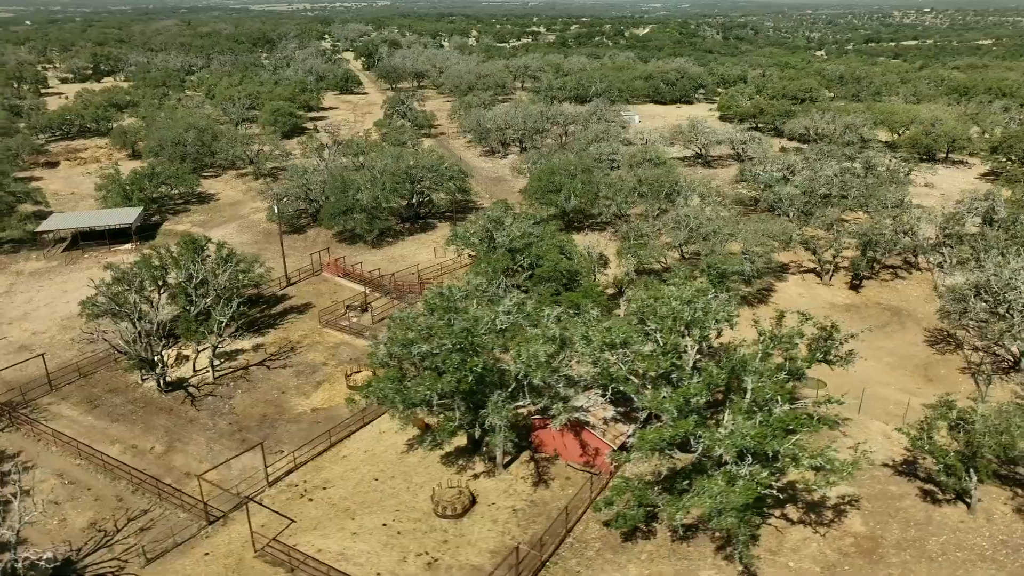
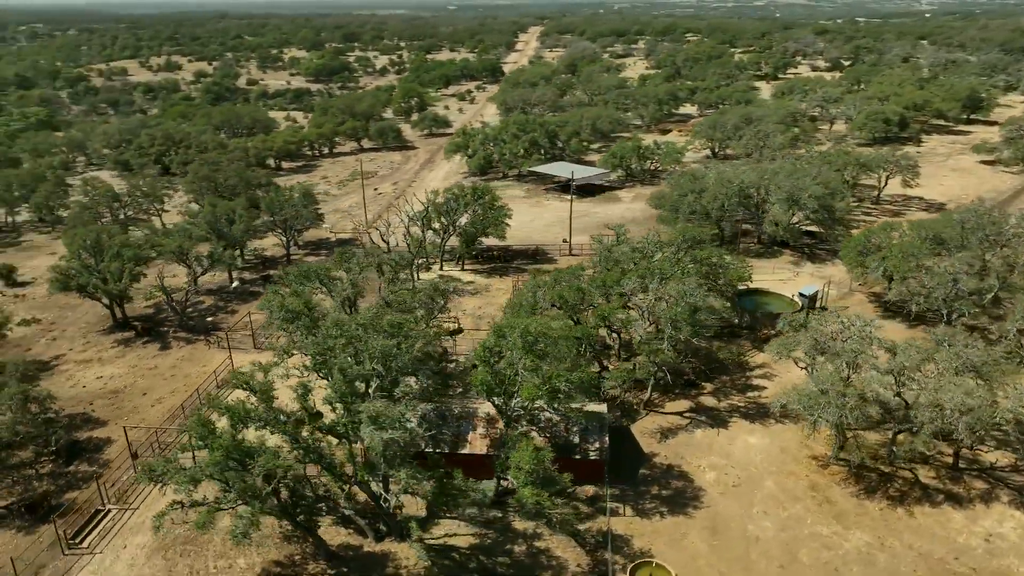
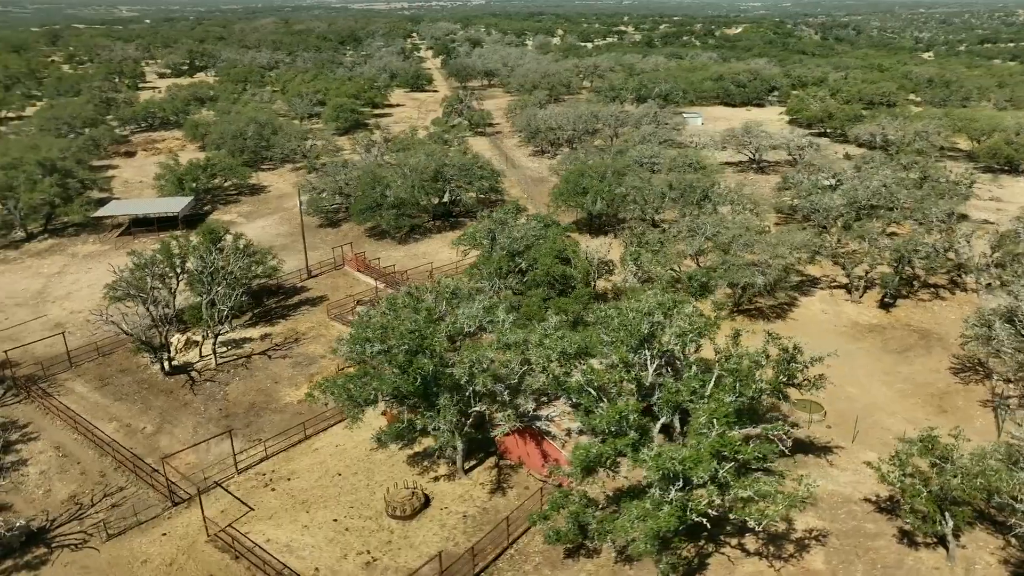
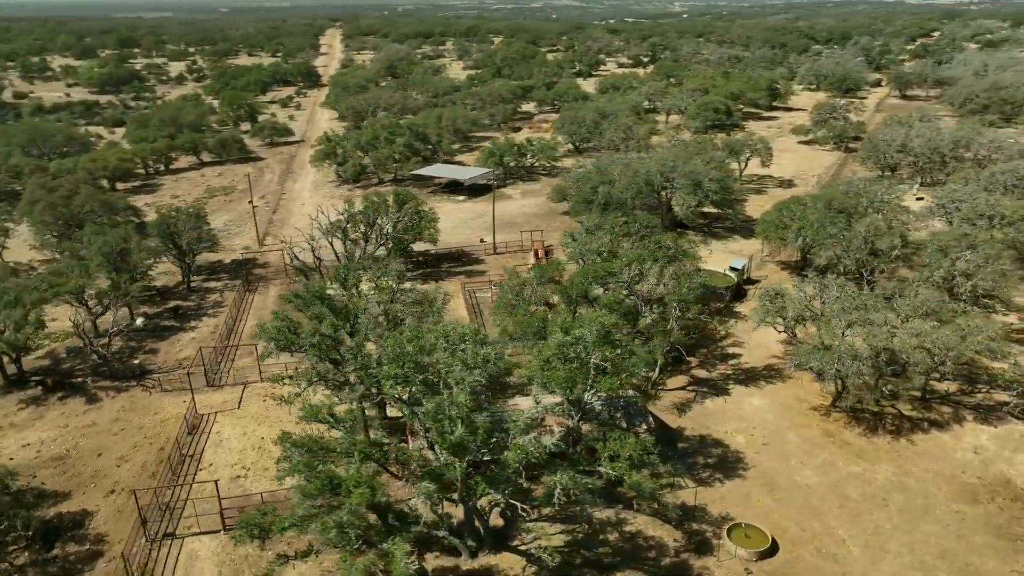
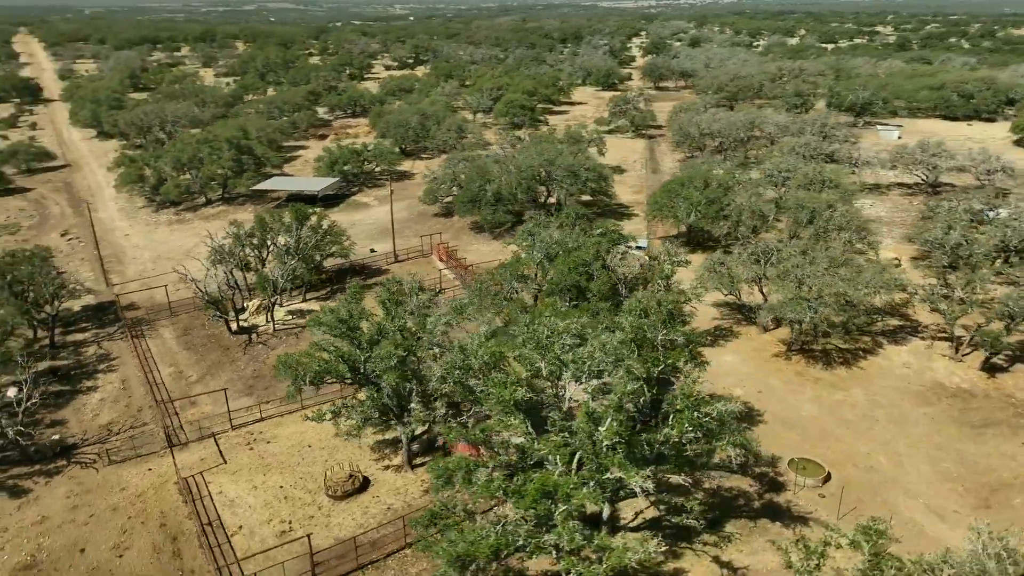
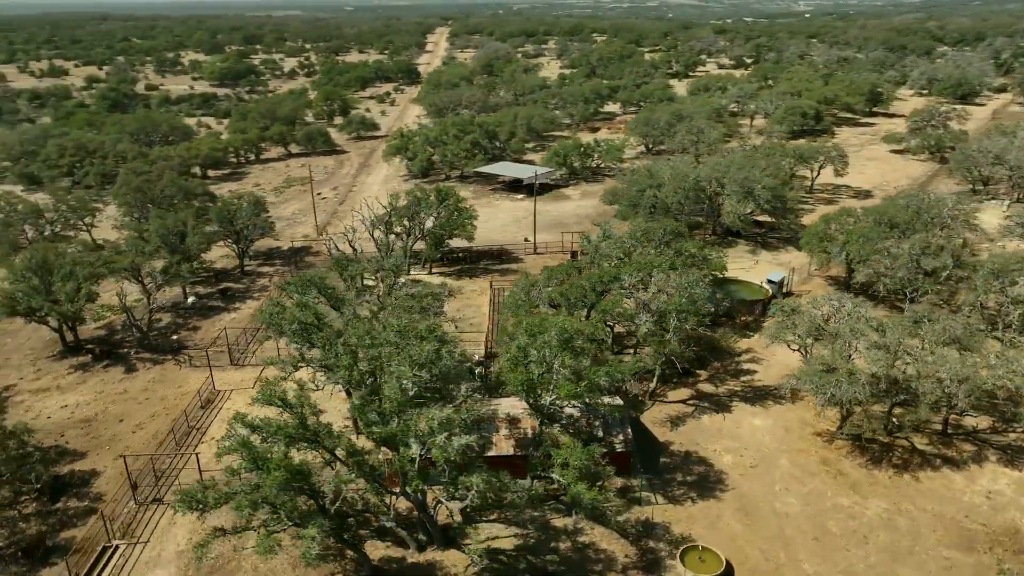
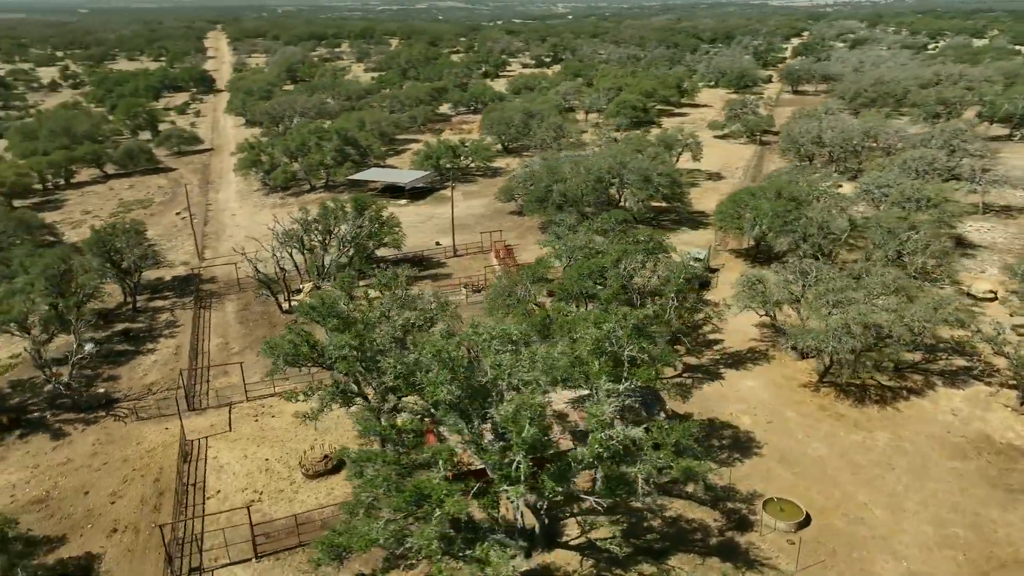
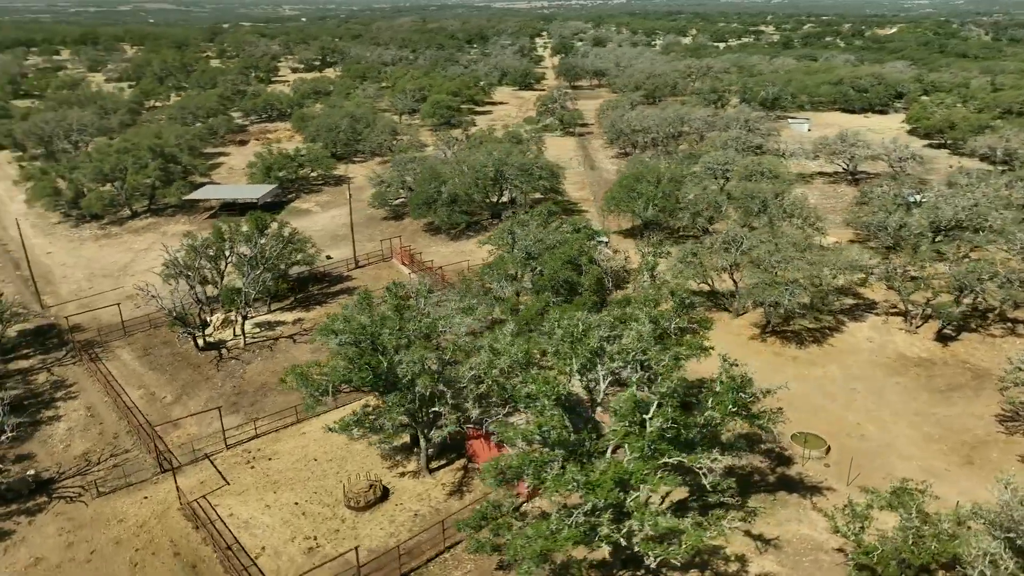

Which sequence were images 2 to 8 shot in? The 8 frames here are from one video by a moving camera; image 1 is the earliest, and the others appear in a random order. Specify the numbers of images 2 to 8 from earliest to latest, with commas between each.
3, 8, 5, 7, 4, 6, 2
